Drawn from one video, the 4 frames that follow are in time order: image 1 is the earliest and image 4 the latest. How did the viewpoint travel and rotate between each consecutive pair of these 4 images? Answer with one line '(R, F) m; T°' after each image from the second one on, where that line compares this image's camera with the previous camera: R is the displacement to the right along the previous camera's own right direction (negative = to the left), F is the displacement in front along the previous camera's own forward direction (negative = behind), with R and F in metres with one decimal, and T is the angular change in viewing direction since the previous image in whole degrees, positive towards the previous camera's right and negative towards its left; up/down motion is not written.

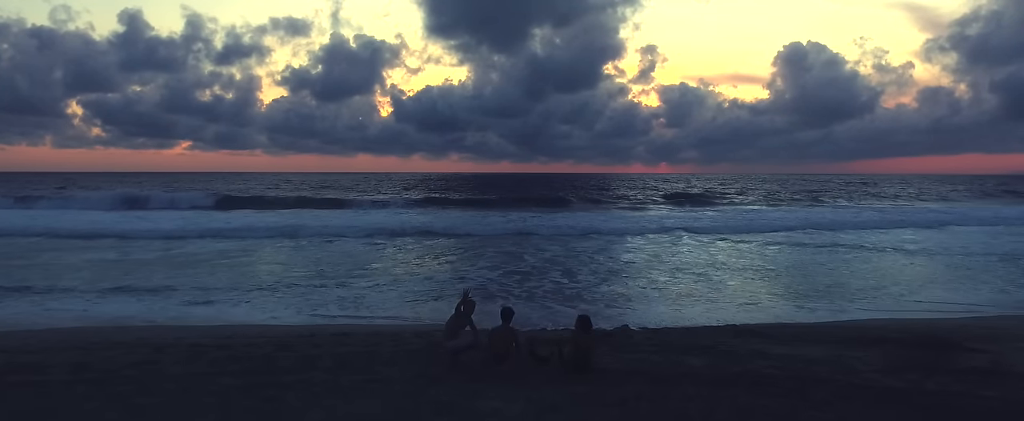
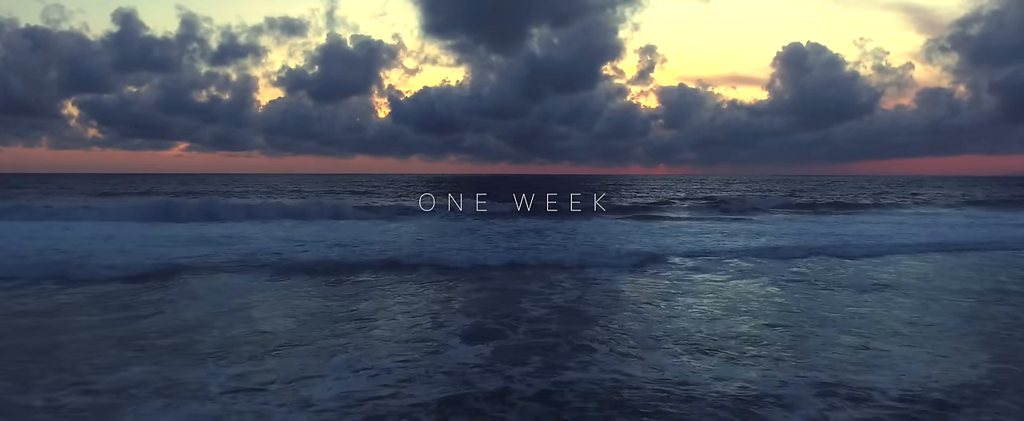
(-0.2, +5.1) m; 0°
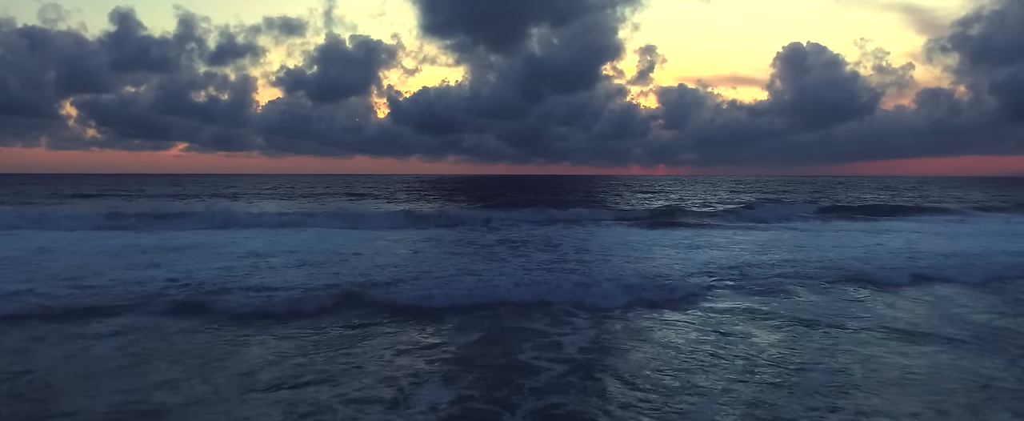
(-0.2, +2.4) m; 0°
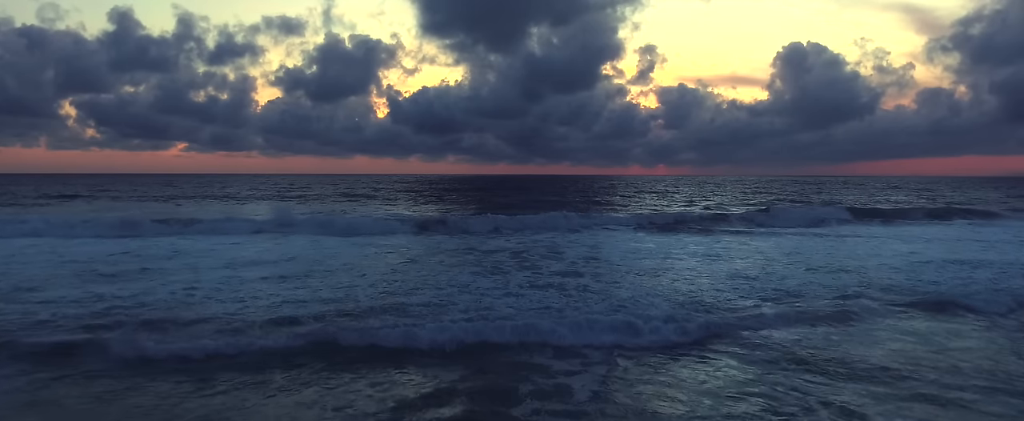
(-0.1, +1.4) m; 0°
